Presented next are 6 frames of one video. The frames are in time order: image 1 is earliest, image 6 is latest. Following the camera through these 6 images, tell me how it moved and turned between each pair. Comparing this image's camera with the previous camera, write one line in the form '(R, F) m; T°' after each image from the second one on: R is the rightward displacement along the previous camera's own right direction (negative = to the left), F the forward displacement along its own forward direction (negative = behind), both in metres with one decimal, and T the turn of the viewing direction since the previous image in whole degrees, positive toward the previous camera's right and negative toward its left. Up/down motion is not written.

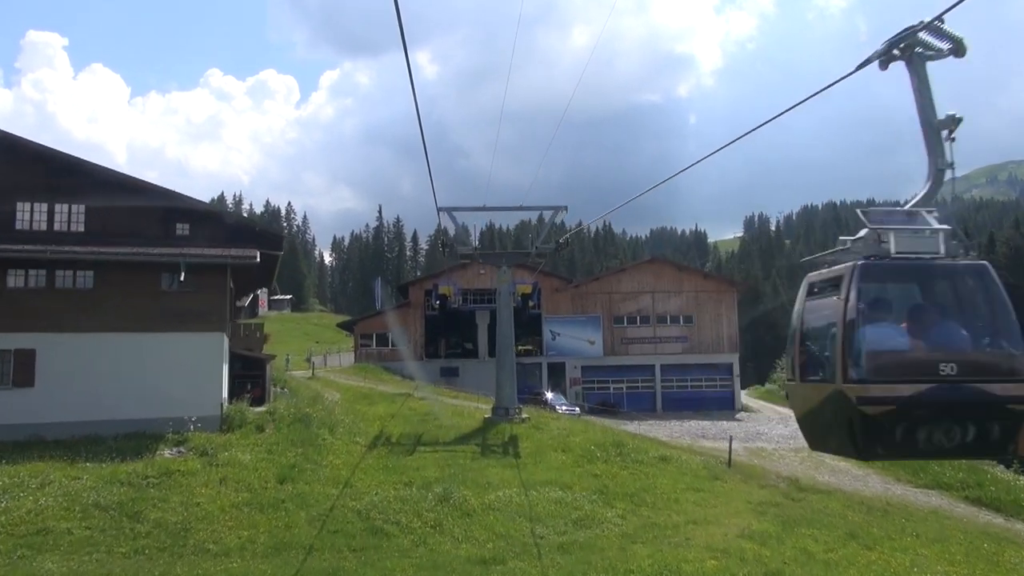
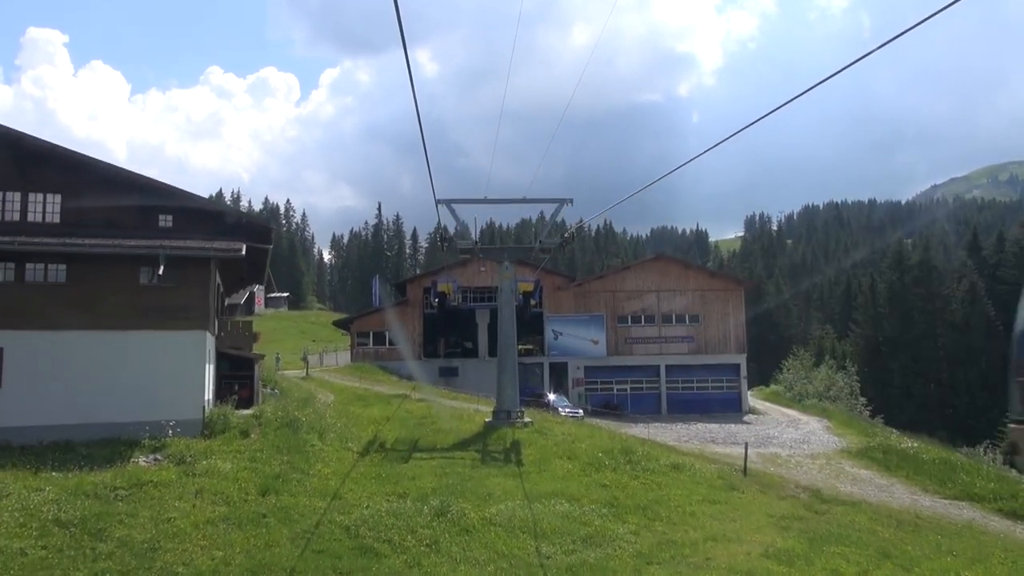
(-0.1, +1.6) m; 0°
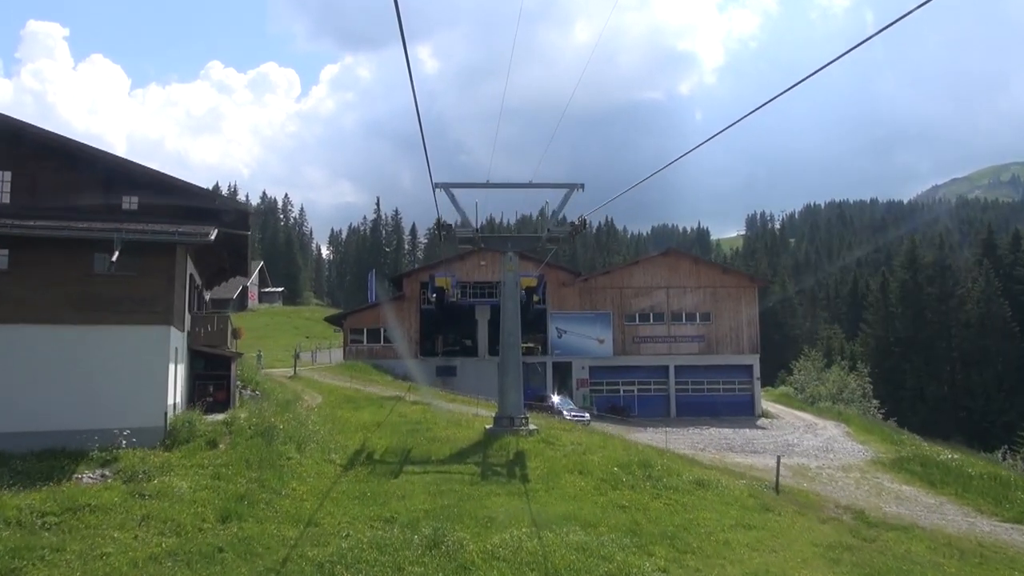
(-0.2, +2.8) m; 0°
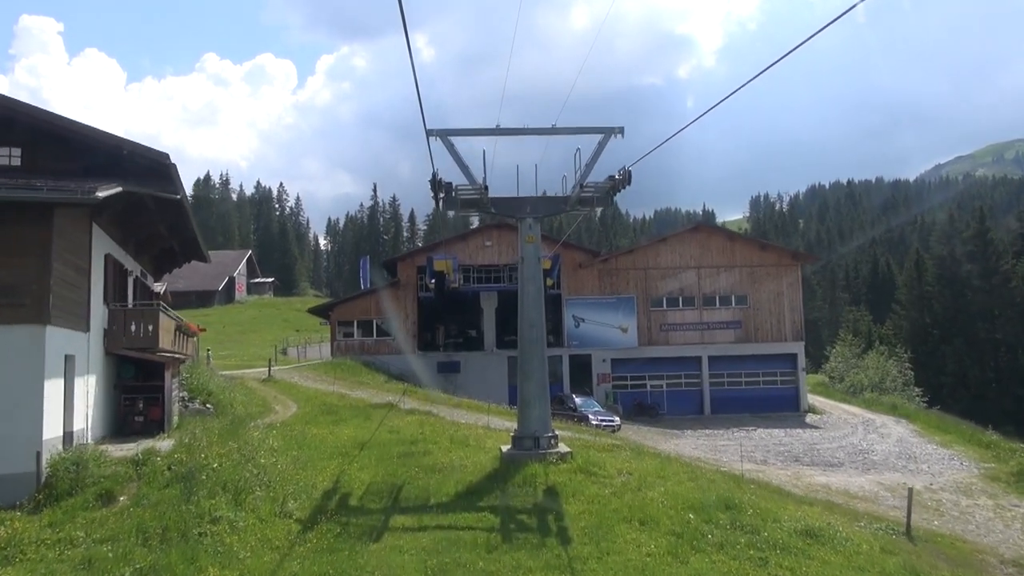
(-0.5, +6.5) m; 0°
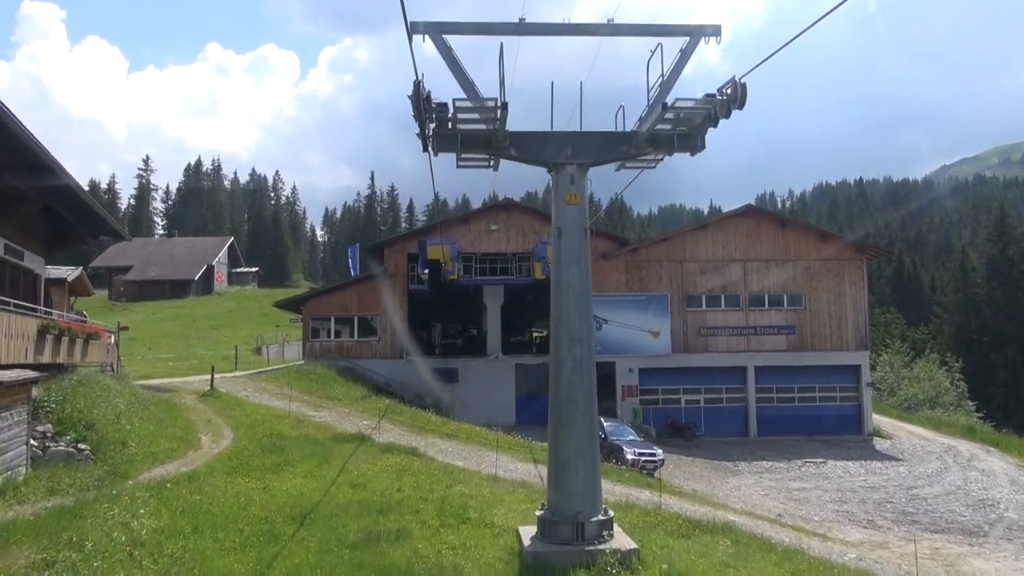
(-0.5, +7.8) m; 0°
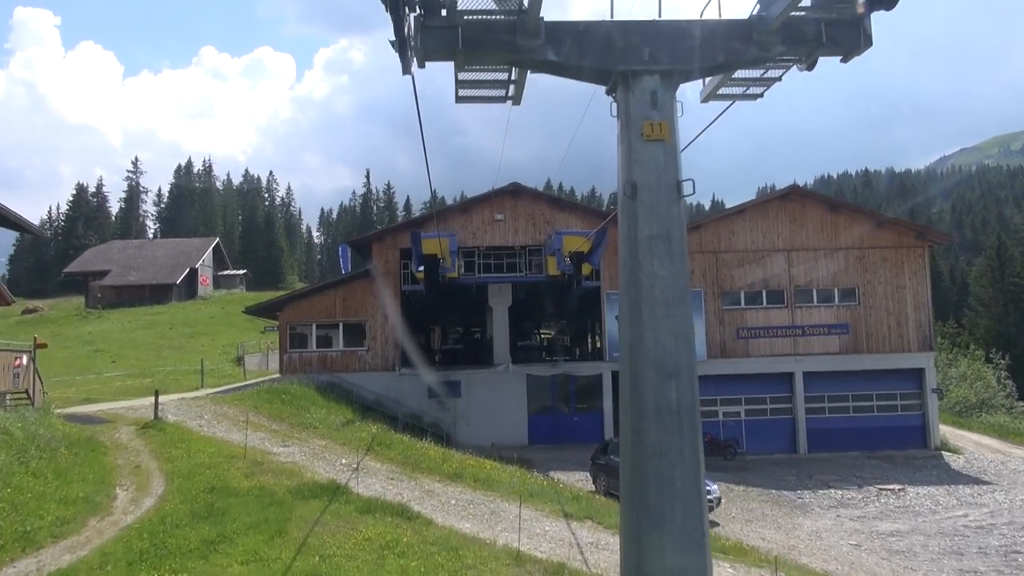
(-0.4, +5.3) m; 0°
